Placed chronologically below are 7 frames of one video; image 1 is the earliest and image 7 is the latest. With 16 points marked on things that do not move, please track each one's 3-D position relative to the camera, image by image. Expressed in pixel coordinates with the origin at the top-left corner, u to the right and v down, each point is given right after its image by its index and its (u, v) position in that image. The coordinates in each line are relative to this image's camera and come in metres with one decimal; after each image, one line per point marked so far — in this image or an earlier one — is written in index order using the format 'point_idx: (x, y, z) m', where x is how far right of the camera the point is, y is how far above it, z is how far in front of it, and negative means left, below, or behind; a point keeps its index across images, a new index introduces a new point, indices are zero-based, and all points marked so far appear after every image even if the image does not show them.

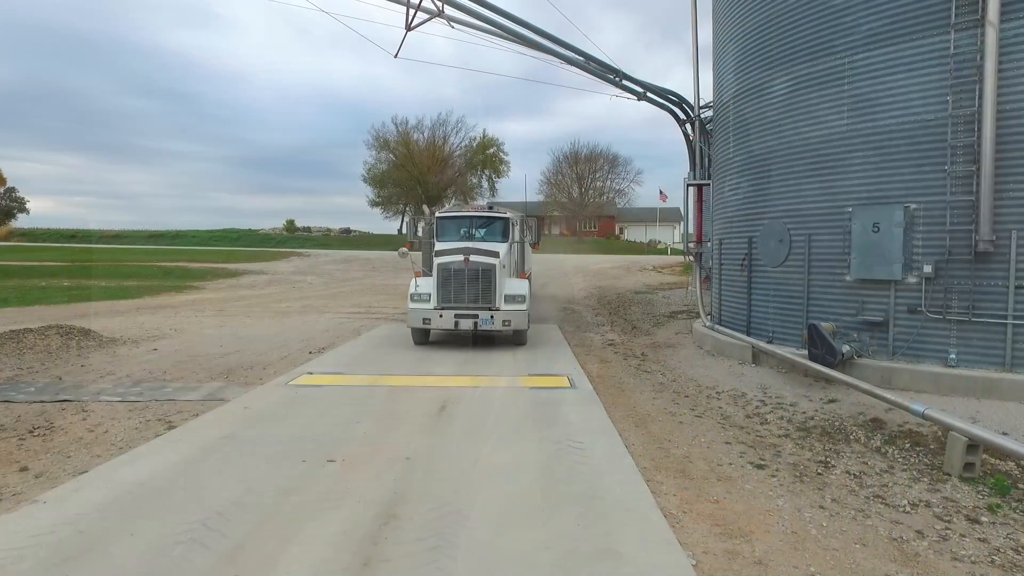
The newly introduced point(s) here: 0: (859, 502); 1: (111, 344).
0: (+2.4, -1.5, +4.5) m
1: (-7.9, -1.1, +12.6) m
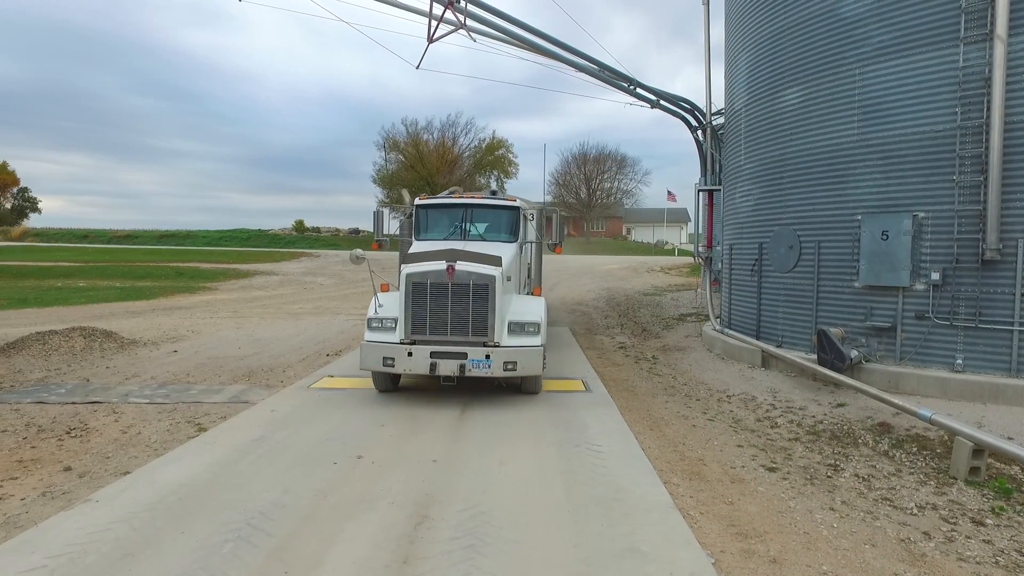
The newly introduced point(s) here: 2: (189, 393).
0: (+2.6, -1.6, +4.7) m
1: (-7.7, -1.1, +12.9) m
2: (-4.4, -1.4, +8.6) m
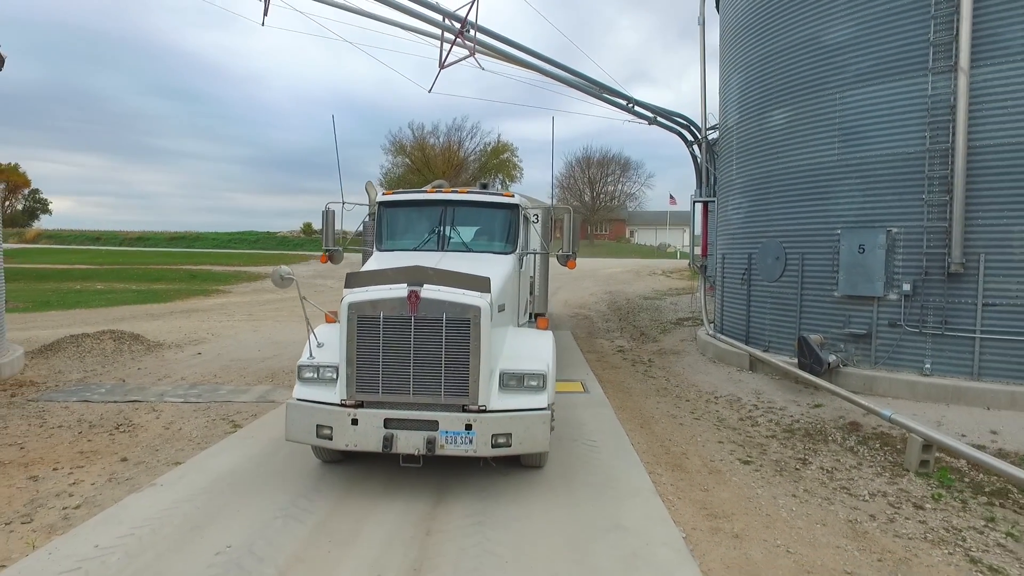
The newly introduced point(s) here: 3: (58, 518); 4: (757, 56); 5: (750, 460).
0: (+2.6, -1.7, +5.4) m
1: (-7.6, -1.3, +13.7) m
2: (-4.3, -1.5, +9.3) m
3: (-3.4, -1.7, +4.8) m
4: (+4.1, +3.8, +10.5) m
5: (+2.3, -1.7, +6.1) m
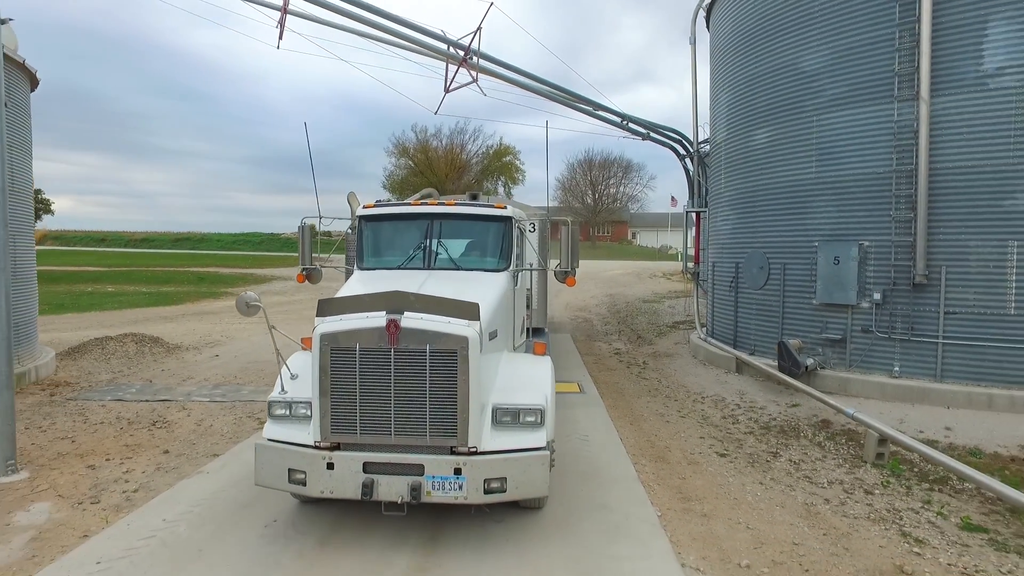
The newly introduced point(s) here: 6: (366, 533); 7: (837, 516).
0: (+2.7, -1.8, +6.1) m
1: (-7.6, -1.4, +14.4) m
2: (-4.3, -1.6, +10.1) m
3: (-3.4, -1.8, +5.5) m
4: (+4.1, +3.7, +11.2) m
5: (+2.3, -1.8, +6.9) m
6: (-1.1, -1.8, +4.7) m
7: (+2.7, -1.9, +5.2) m
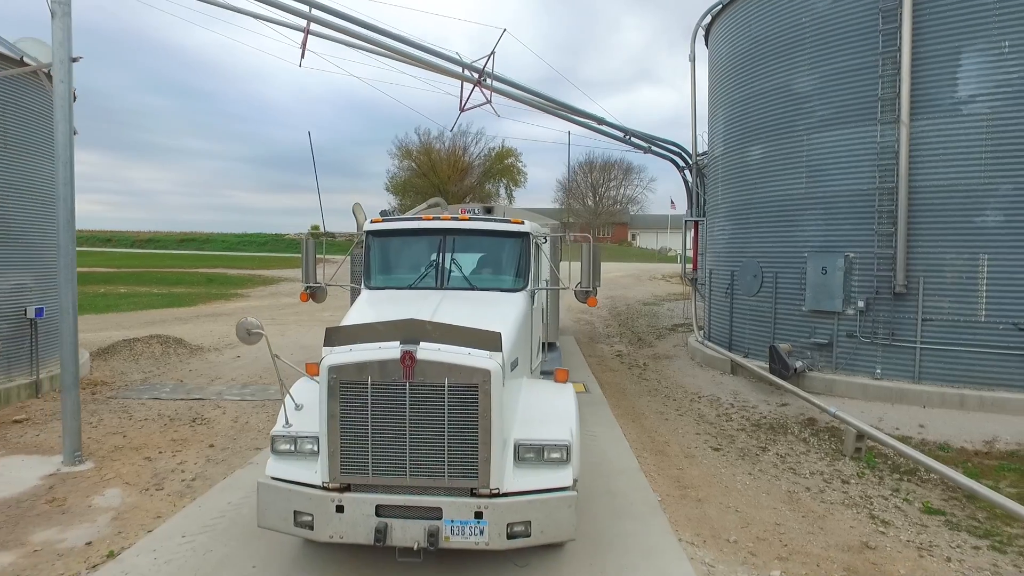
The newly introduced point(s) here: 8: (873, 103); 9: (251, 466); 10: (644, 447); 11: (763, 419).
0: (+2.8, -2.0, +6.8) m
1: (-7.4, -1.5, +15.1) m
2: (-4.1, -1.8, +10.8) m
3: (-3.2, -1.9, +6.2) m
4: (+4.3, +3.6, +12.0) m
5: (+2.5, -1.9, +7.6) m
6: (-0.9, -1.9, +5.4) m
7: (+2.8, -2.0, +5.9) m
8: (+5.5, +2.9, +9.8) m
9: (-2.7, -1.8, +6.6) m
10: (+1.5, -1.8, +7.4) m
11: (+3.5, -1.8, +9.0) m
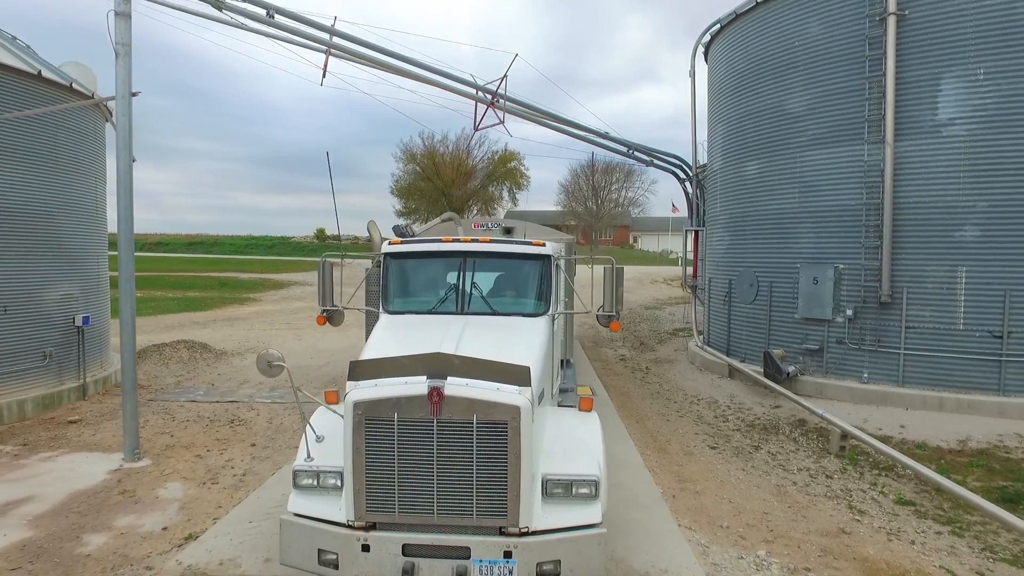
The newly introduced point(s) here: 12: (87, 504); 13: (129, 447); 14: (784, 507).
0: (+3.0, -2.1, +7.5) m
1: (-7.2, -1.7, +15.9) m
2: (-3.9, -1.9, +11.5) m
3: (-3.0, -2.1, +7.0) m
4: (+4.5, +3.4, +12.7) m
5: (+2.7, -2.1, +8.3) m
6: (-0.7, -2.1, +6.1) m
7: (+3.0, -2.1, +6.6) m
8: (+5.7, +2.7, +10.5) m
9: (-2.5, -2.0, +7.3) m
10: (+1.7, -2.0, +8.1) m
11: (+3.7, -2.0, +9.7) m
12: (-4.2, -2.1, +6.2) m
13: (-4.5, -1.9, +7.6) m
14: (+2.7, -2.1, +6.3) m
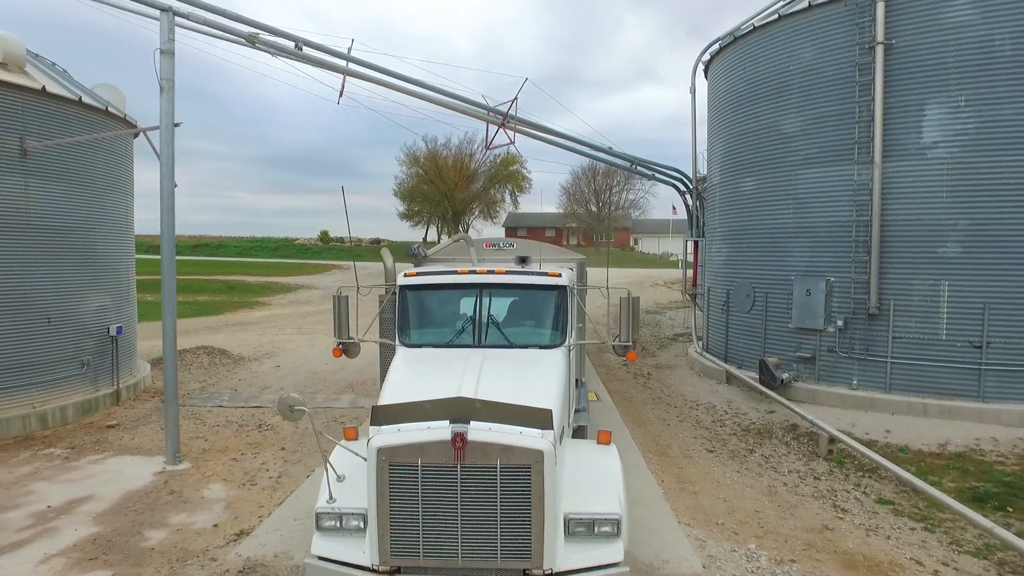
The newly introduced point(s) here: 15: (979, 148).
0: (+3.2, -2.3, +8.2) m
1: (-7.0, -1.9, +16.5) m
2: (-3.7, -2.1, +12.2) m
3: (-2.8, -2.3, +7.6) m
4: (+4.6, +3.2, +13.3) m
5: (+2.8, -2.3, +8.9) m
6: (-0.5, -2.3, +6.8) m
7: (+3.2, -2.4, +7.3) m
8: (+5.9, +2.5, +11.1) m
9: (-2.3, -2.2, +7.9) m
10: (+1.9, -2.2, +8.7) m
11: (+3.9, -2.2, +10.3) m
12: (-4.0, -2.3, +6.9) m
13: (-4.4, -2.1, +8.2) m
14: (+2.8, -2.4, +6.9) m
15: (+7.5, +2.2, +10.2) m
